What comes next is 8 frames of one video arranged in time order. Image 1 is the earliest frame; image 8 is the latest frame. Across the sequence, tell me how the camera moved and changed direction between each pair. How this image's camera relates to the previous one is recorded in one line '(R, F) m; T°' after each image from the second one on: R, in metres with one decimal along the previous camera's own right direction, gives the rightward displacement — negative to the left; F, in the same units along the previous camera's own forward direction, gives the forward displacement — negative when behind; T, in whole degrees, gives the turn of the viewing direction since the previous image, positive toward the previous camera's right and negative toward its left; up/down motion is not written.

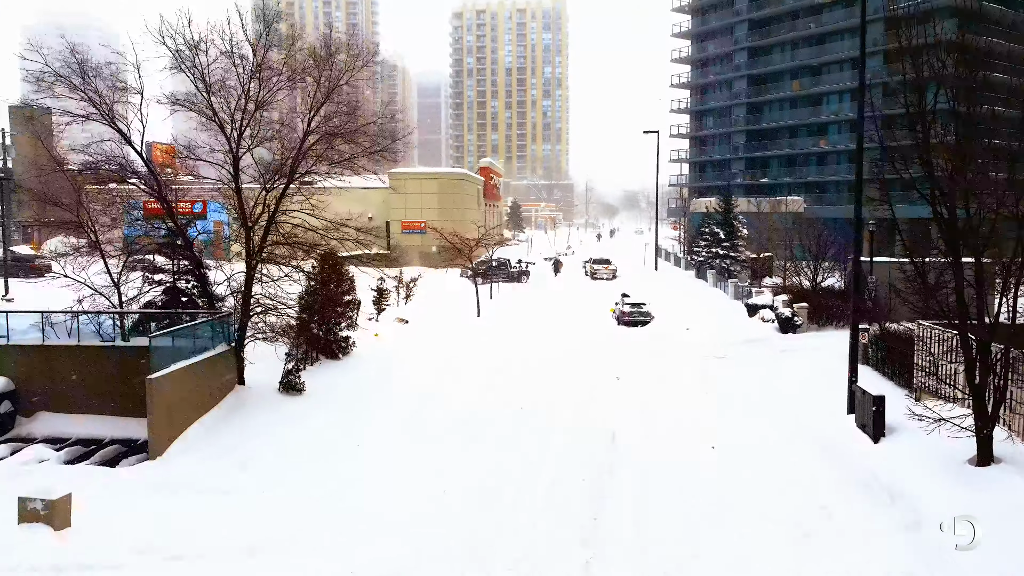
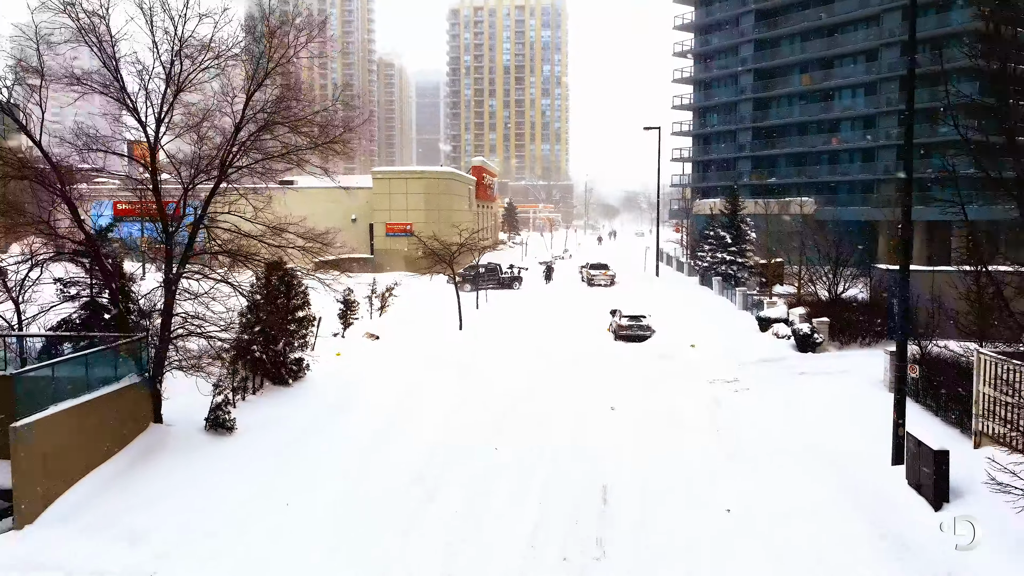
(+0.4, +2.6) m; 0°
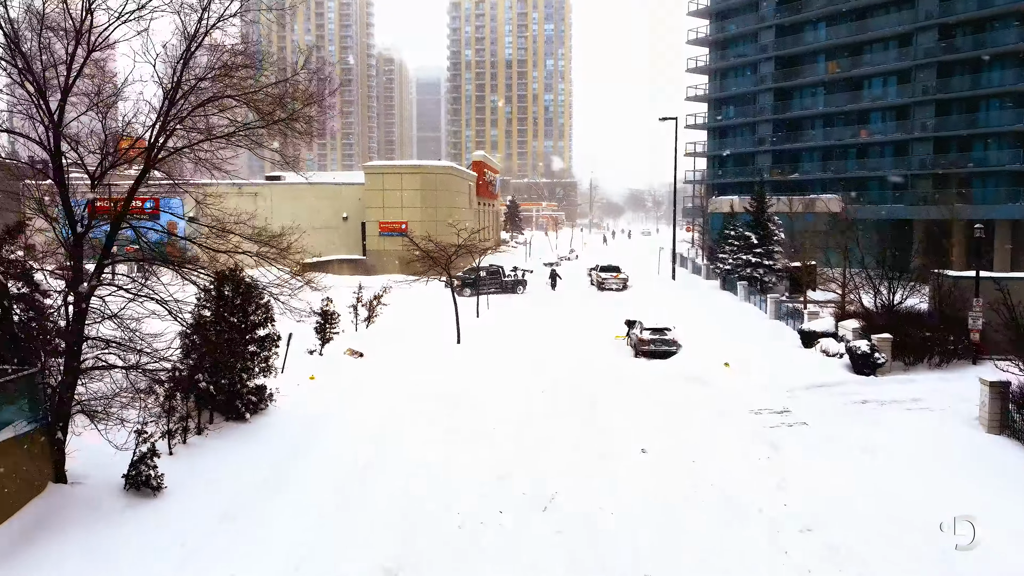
(-0.1, +3.0) m; 0°
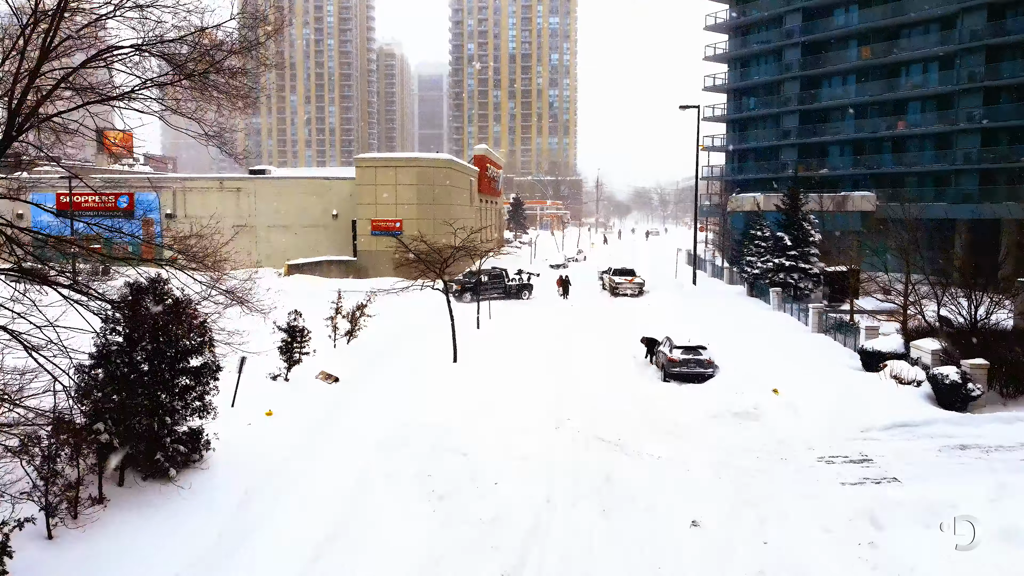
(-0.1, +3.1) m; 0°
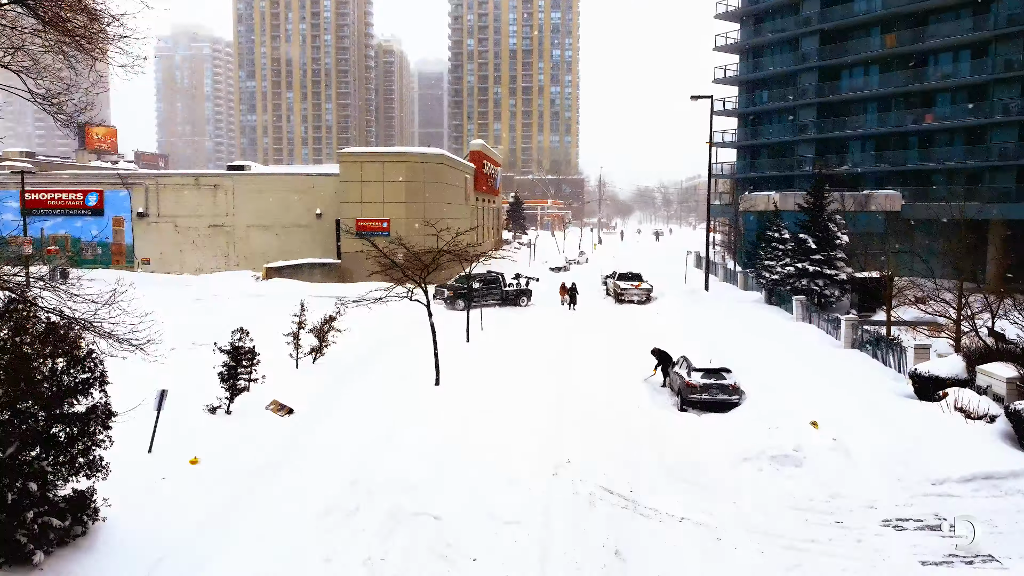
(+0.2, +2.5) m; 0°
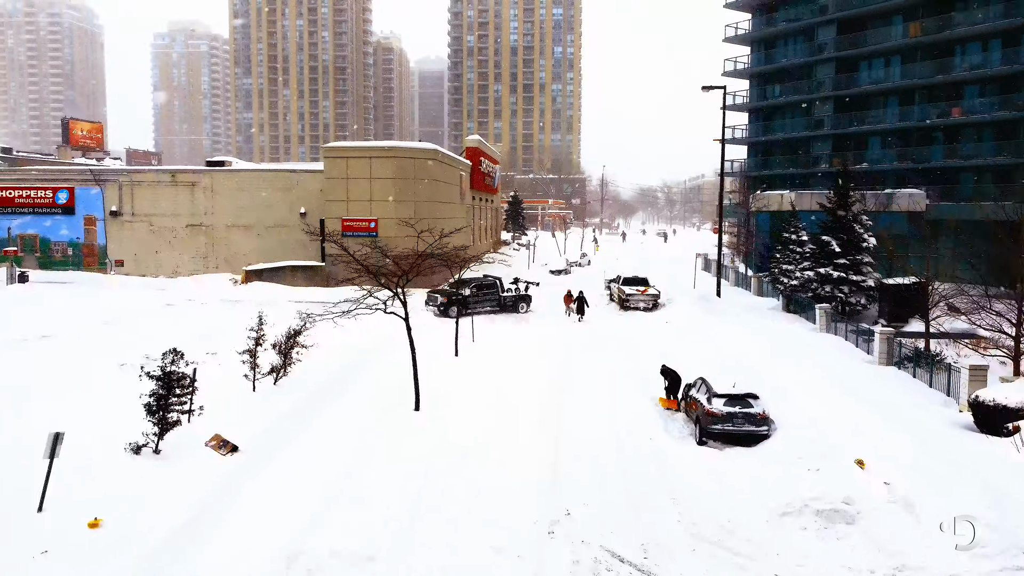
(+0.2, +2.1) m; 0°
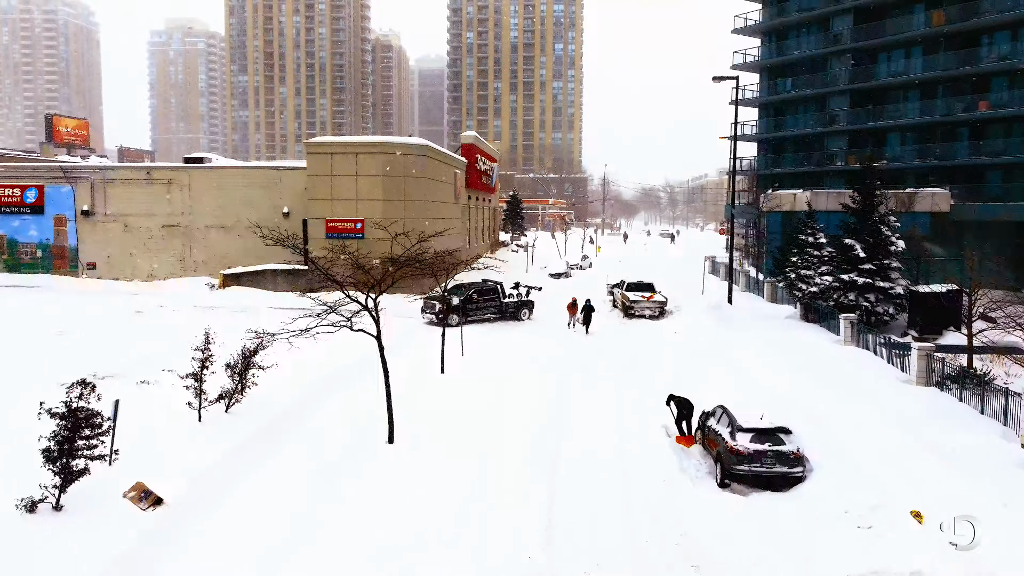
(+0.2, +1.9) m; 0°
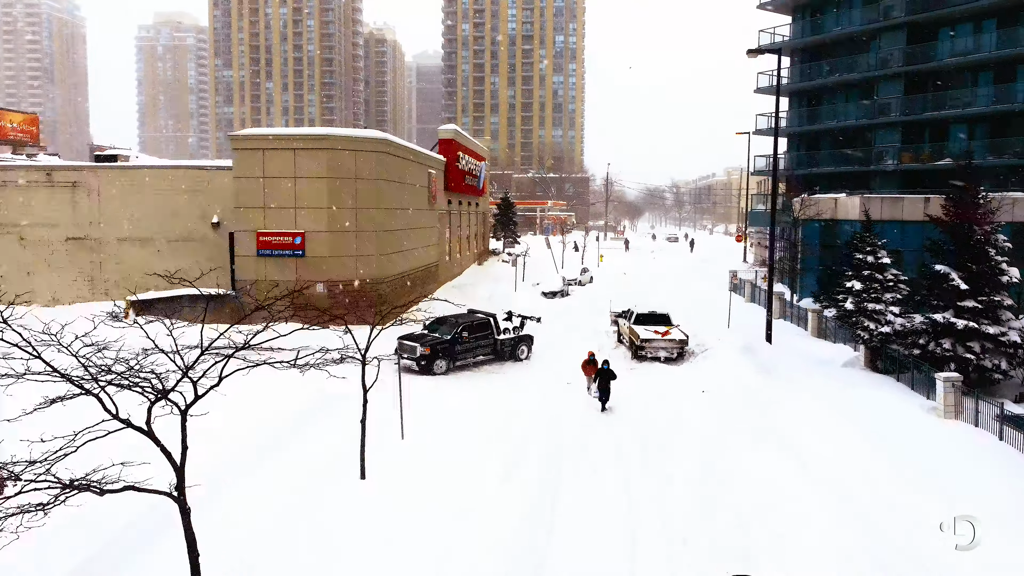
(+0.6, +5.5) m; 0°
